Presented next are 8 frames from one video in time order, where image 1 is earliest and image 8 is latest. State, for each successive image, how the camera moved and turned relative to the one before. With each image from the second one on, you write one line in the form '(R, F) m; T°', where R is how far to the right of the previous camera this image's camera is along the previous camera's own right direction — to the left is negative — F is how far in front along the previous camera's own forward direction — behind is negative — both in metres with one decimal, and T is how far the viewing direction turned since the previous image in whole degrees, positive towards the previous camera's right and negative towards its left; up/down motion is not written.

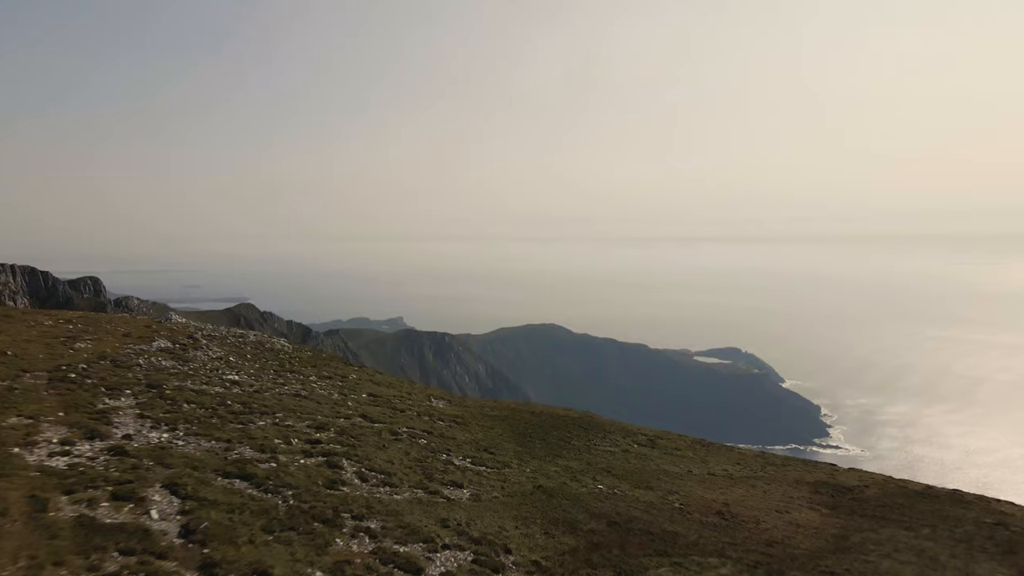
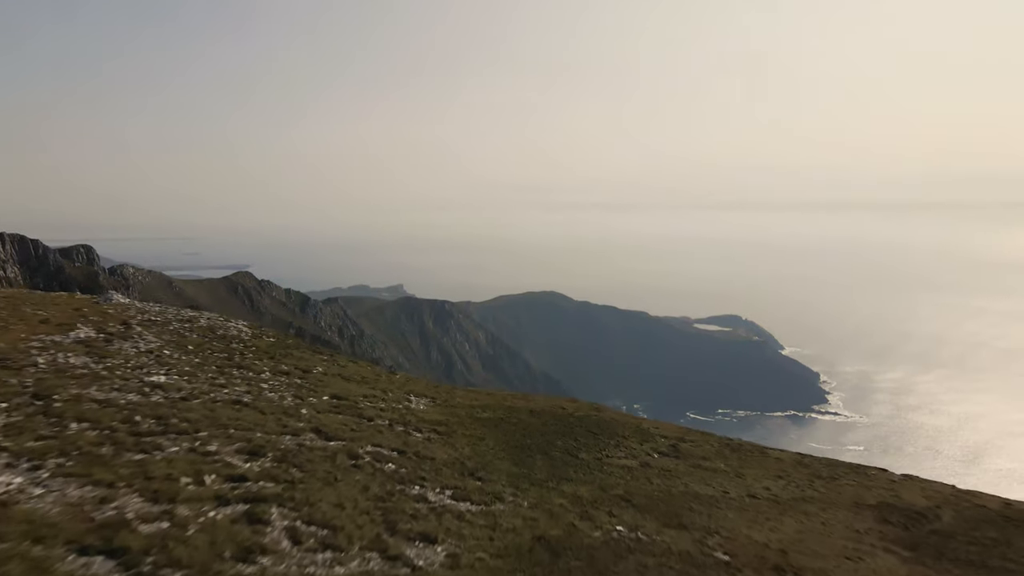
(+0.1, +3.8) m; 0°
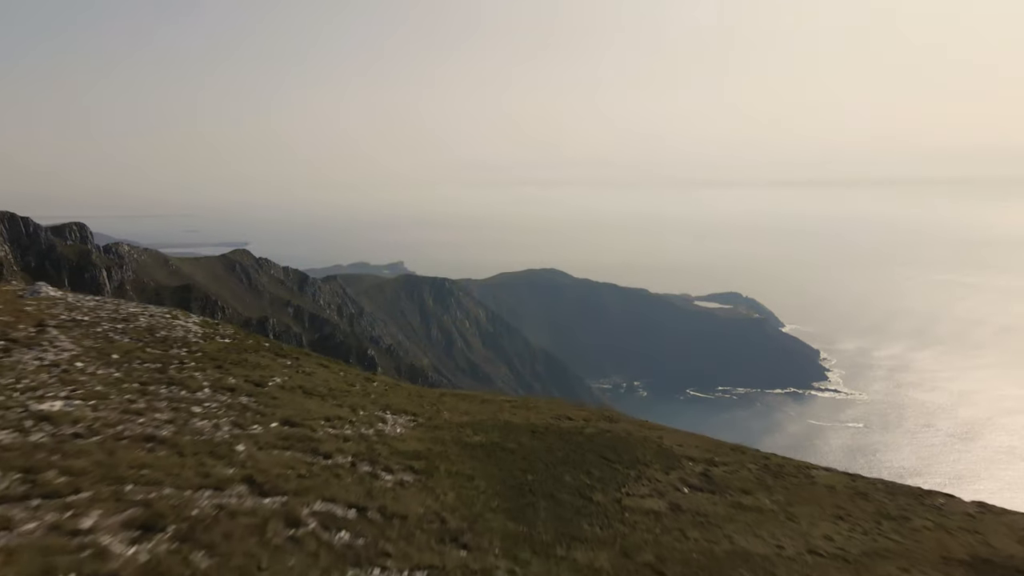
(+0.1, +3.5) m; 0°
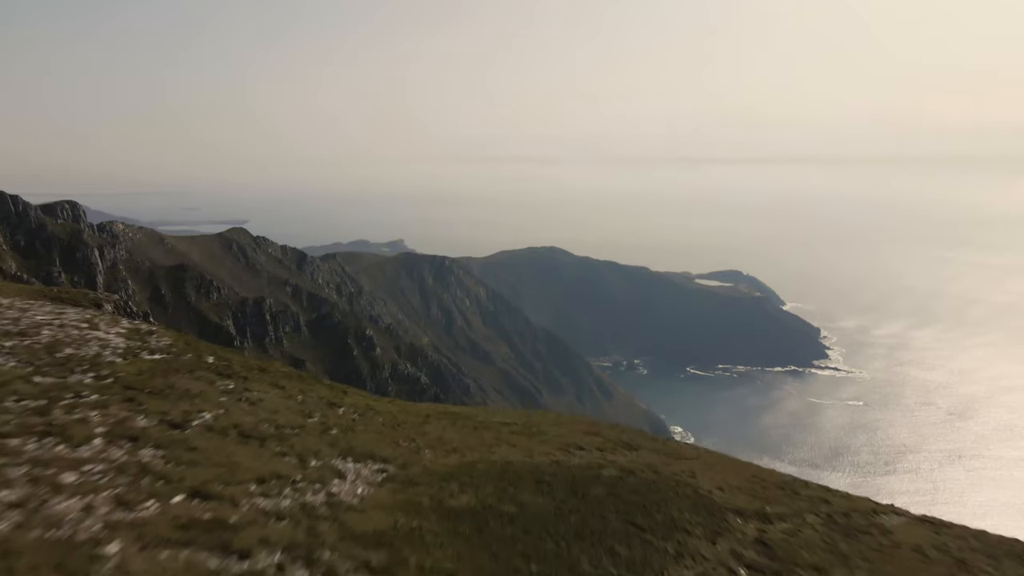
(0.0, +3.8) m; 0°
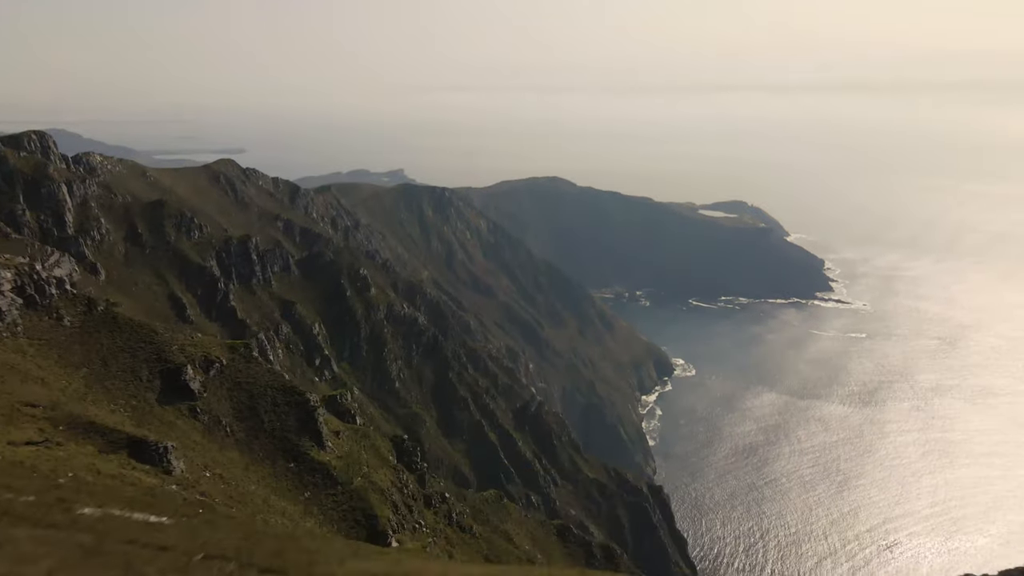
(-0.1, +13.6) m; 0°
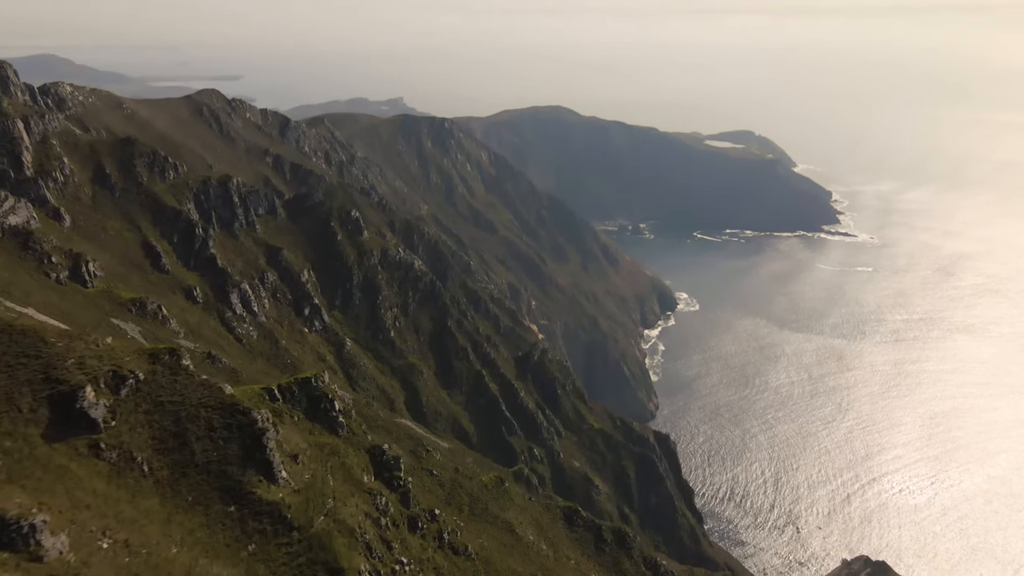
(-0.1, +14.6) m; 0°
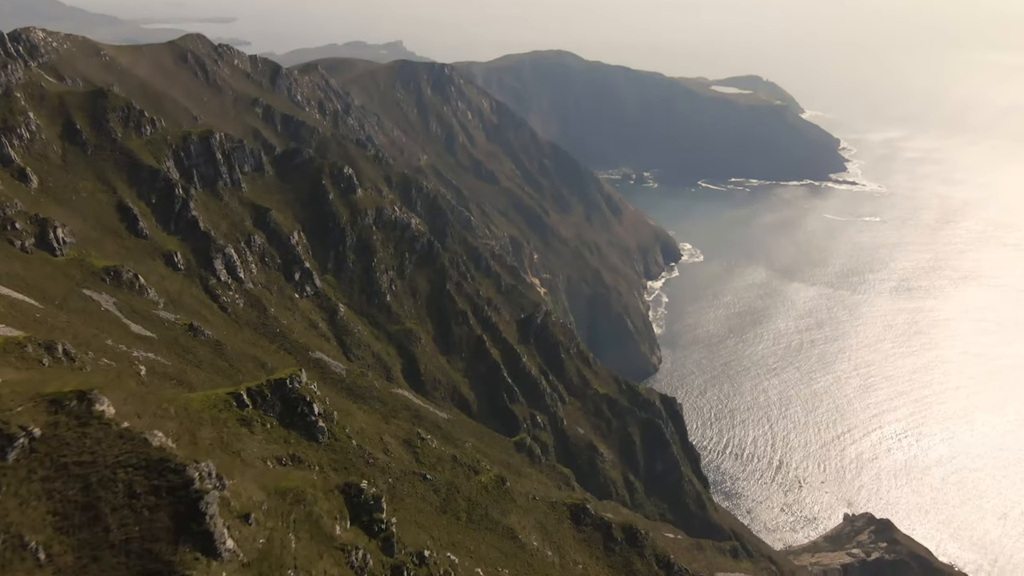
(-0.1, +11.0) m; 0°
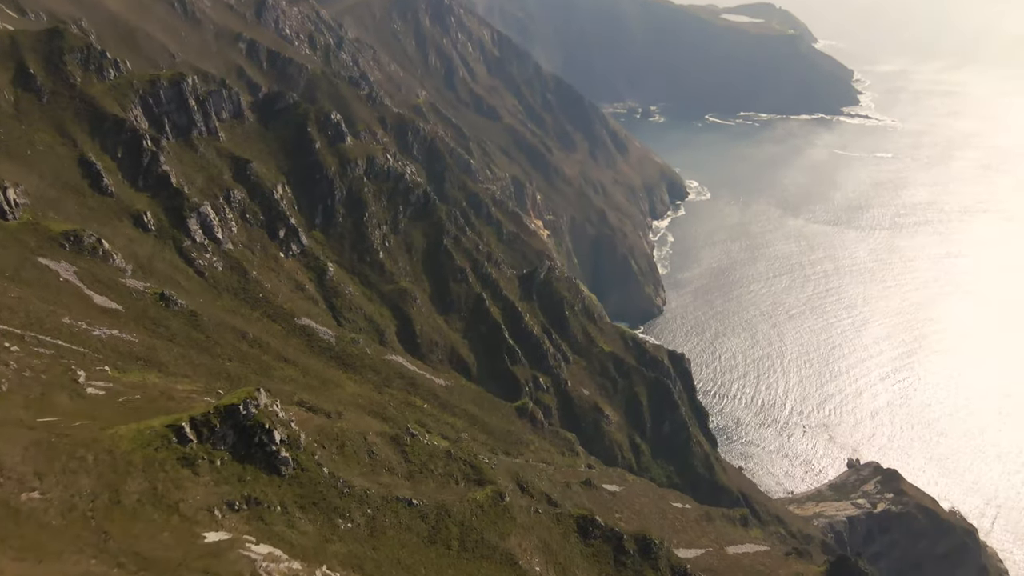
(+0.3, +13.4) m; 0°
